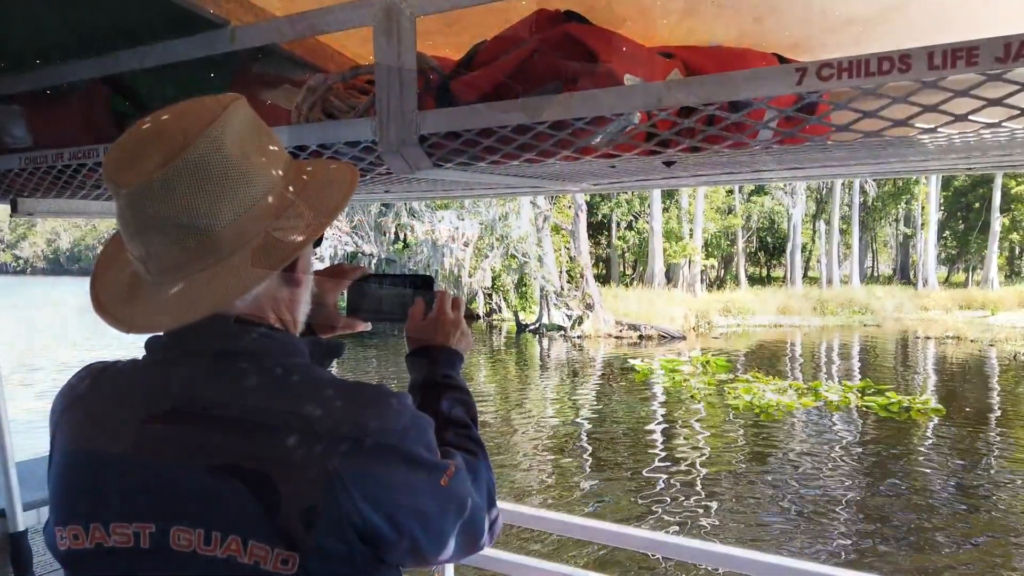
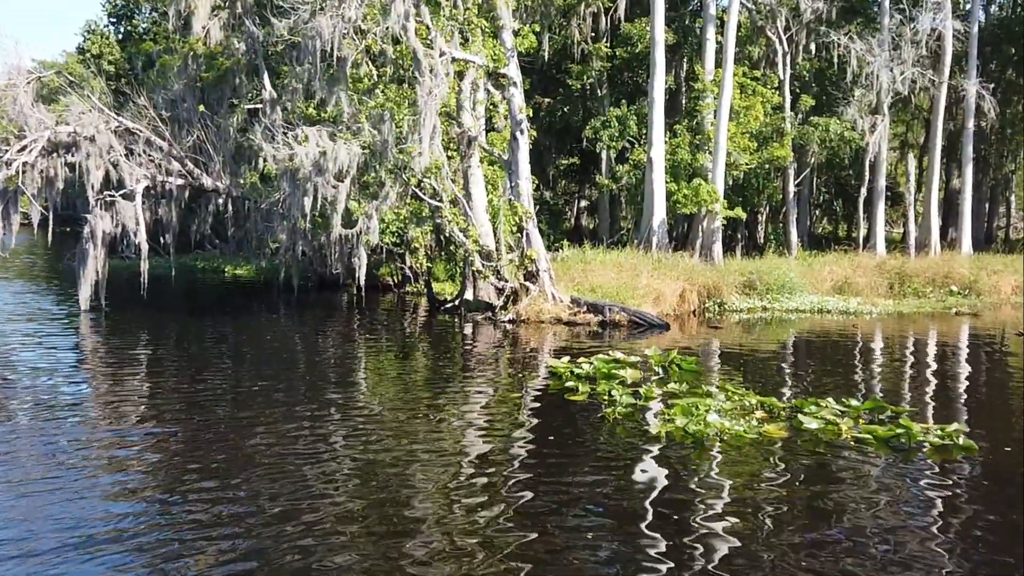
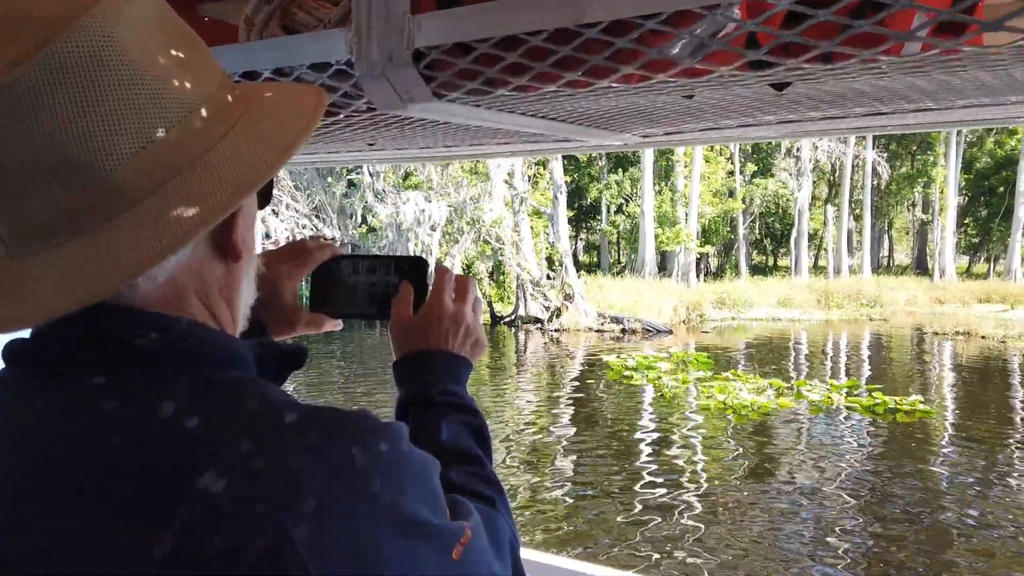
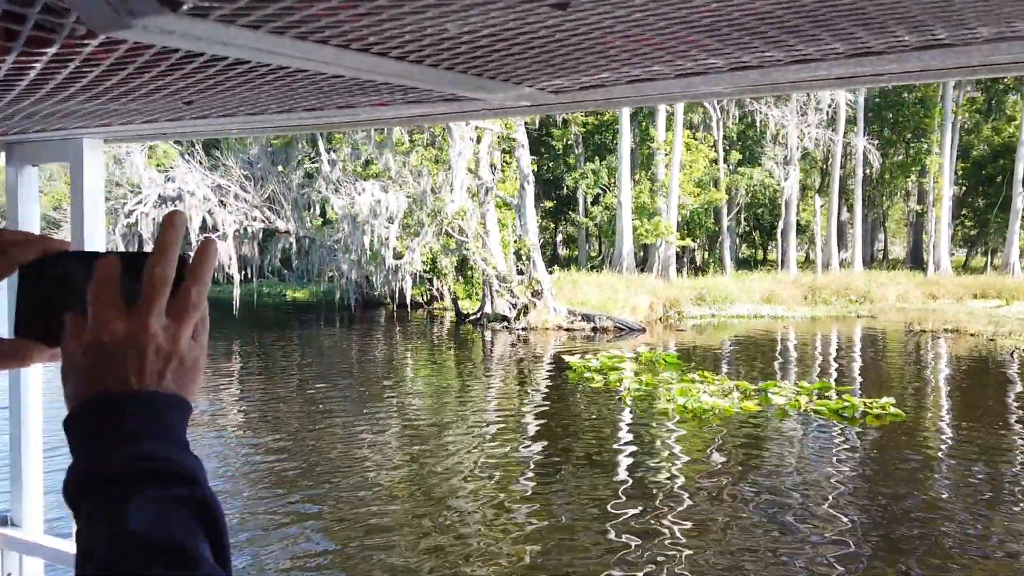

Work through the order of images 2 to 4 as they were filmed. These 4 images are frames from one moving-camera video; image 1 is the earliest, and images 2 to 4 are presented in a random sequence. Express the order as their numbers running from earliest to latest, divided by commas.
3, 4, 2
